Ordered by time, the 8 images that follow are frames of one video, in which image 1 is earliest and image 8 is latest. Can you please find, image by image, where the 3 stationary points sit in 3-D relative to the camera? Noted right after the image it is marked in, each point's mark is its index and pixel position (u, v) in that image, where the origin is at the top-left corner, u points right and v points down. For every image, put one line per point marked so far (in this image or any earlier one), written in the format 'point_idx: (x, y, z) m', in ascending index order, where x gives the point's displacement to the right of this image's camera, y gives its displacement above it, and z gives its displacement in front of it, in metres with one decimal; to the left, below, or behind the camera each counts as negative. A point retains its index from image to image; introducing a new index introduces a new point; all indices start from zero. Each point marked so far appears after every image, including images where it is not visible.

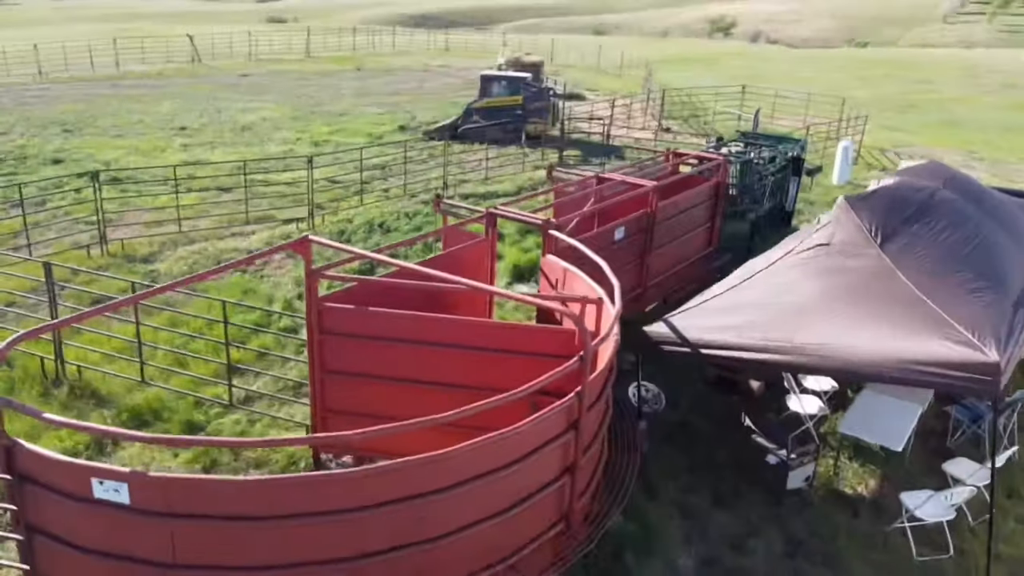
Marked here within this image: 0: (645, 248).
0: (+1.7, +0.5, +10.1) m
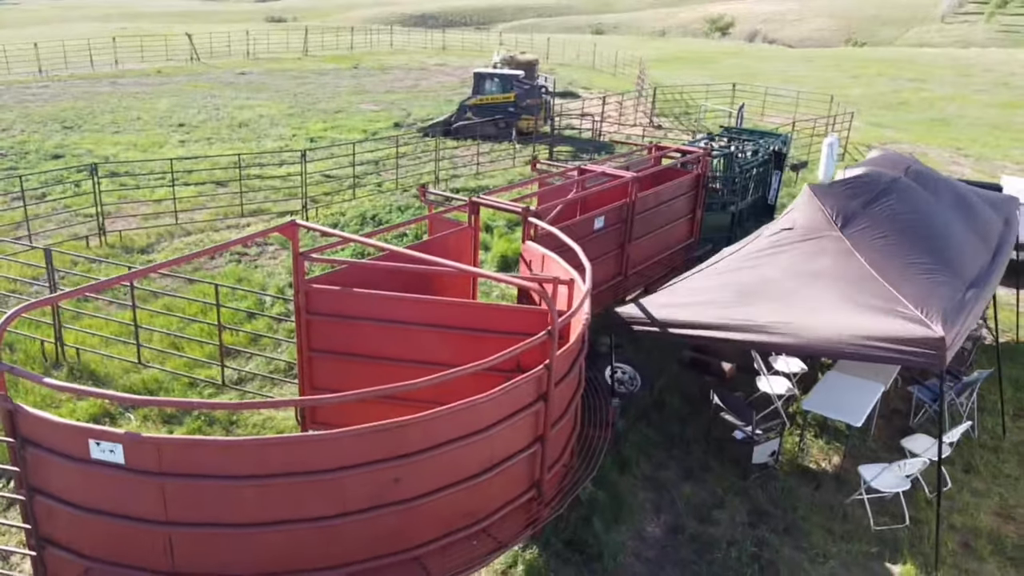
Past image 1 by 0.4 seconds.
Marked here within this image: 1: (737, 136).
0: (+1.5, +0.7, +10.4) m
1: (+4.0, +2.7, +14.5) m
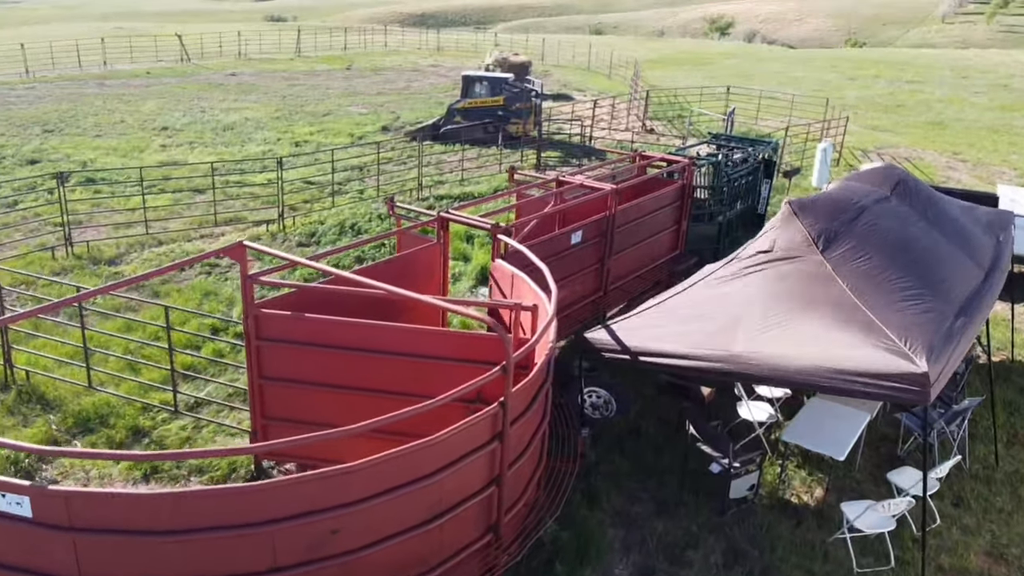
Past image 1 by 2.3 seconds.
0: (+1.2, +0.5, +10.0) m
1: (+3.7, +2.5, +14.1) m
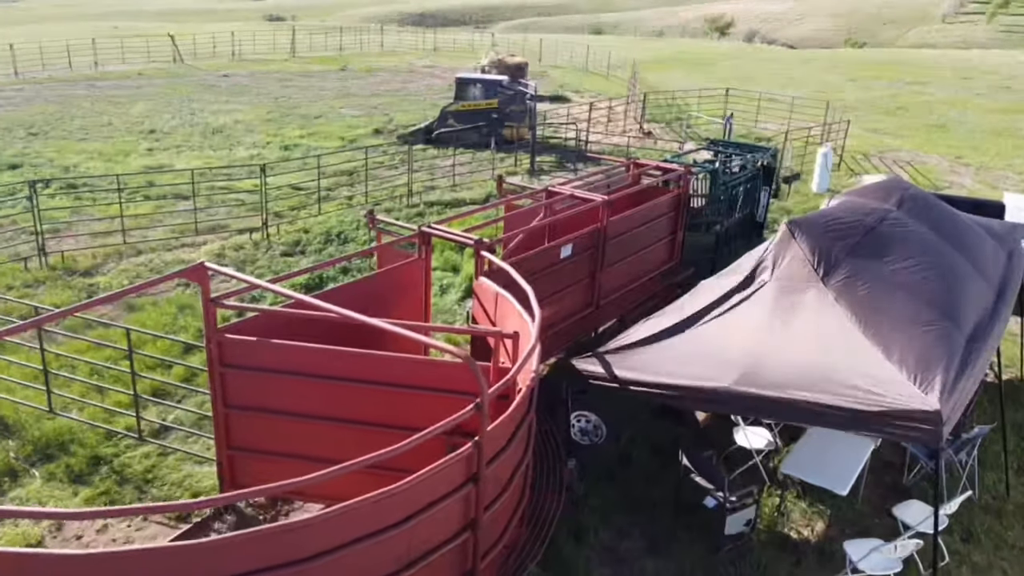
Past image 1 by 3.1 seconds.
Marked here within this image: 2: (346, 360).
0: (+1.0, +0.3, +9.6) m
1: (+3.6, +2.4, +13.7) m
2: (-1.3, -0.5, +6.0) m
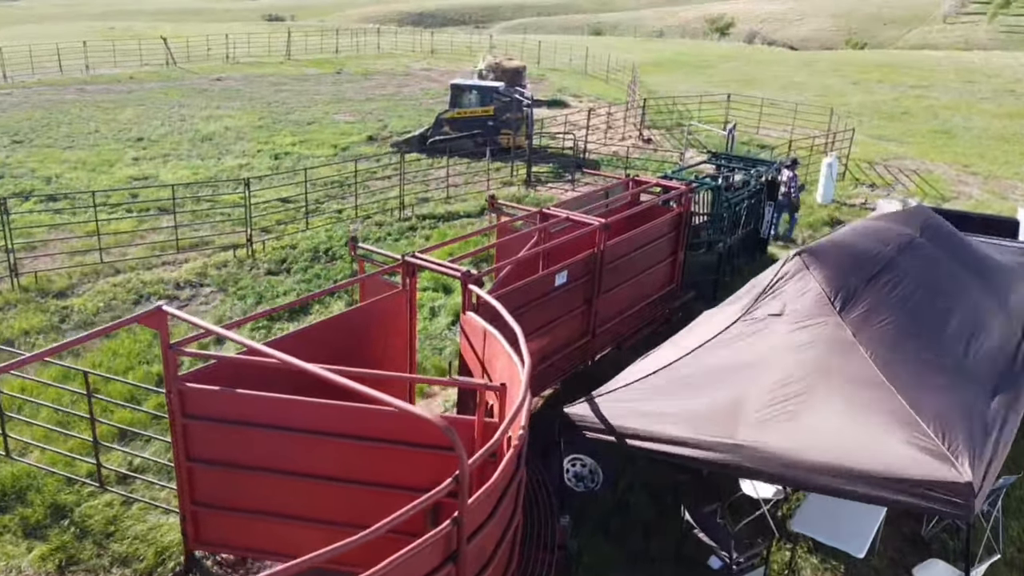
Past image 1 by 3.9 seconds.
0: (+0.9, 0.0, +9.1) m
1: (+3.5, +2.0, +13.2) m
2: (-1.3, -0.9, +5.5) m
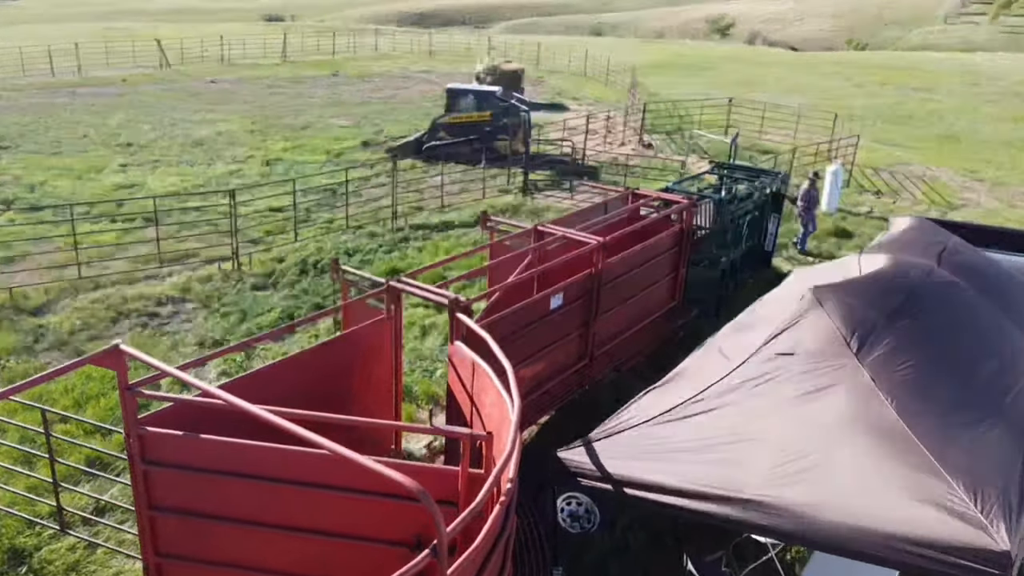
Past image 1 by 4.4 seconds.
0: (+0.8, -0.3, +8.7) m
1: (+3.4, +1.8, +12.8) m
2: (-1.4, -1.1, +5.1) m
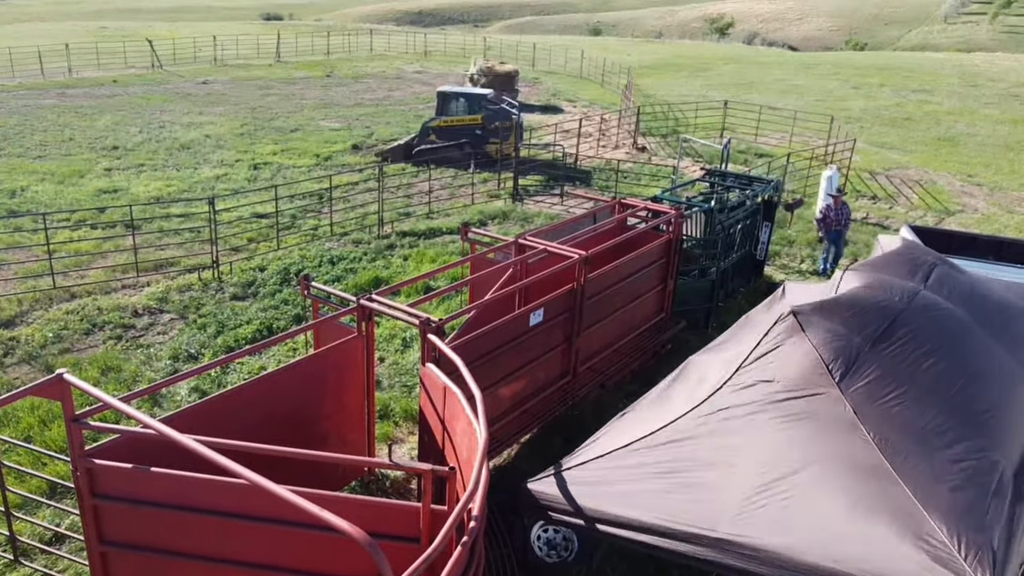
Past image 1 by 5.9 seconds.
0: (+0.6, -0.4, +8.4) m
1: (+3.2, +1.7, +12.5) m
2: (-1.6, -1.2, +4.8) m
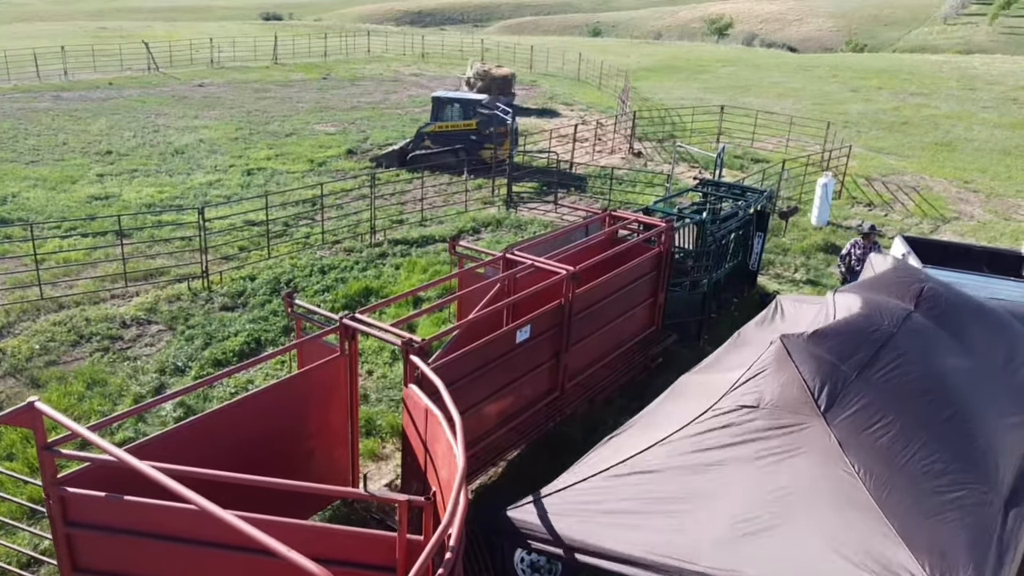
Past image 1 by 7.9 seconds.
0: (+0.5, -0.6, +8.3) m
1: (+3.1, +1.5, +12.4) m
2: (-1.8, -1.4, +4.8) m
